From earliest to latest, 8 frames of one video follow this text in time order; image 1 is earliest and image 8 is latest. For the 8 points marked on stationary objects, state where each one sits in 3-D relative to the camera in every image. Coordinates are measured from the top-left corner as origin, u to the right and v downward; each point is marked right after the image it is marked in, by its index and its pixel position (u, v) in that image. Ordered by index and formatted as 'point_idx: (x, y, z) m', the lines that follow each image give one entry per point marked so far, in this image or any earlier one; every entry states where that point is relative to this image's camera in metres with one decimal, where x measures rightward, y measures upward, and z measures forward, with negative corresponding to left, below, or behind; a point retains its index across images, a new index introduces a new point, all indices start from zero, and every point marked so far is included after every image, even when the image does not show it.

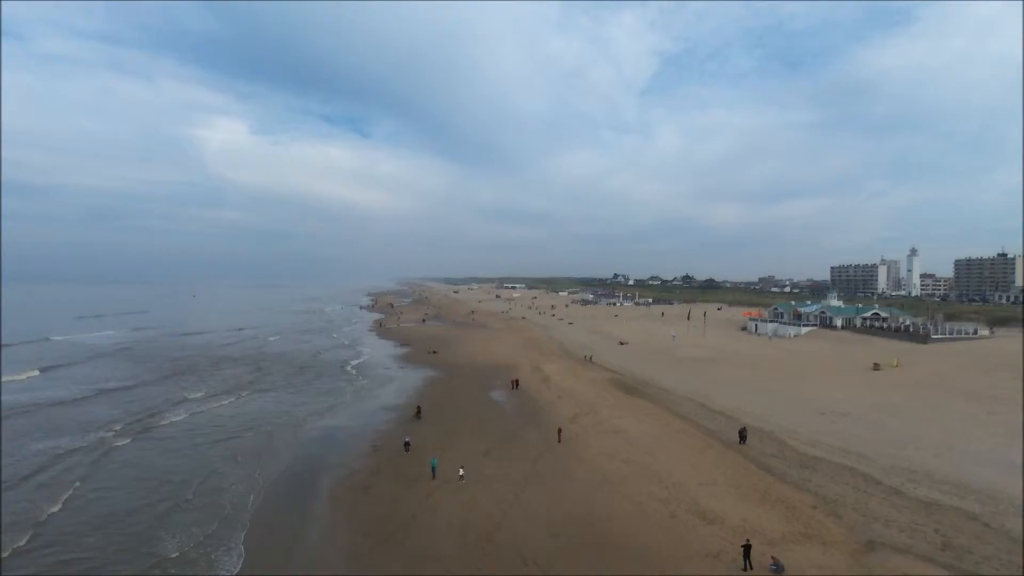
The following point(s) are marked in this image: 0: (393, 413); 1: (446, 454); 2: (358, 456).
0: (-4.2, -4.5, +19.8) m
1: (-1.8, -4.6, +15.4) m
2: (-4.4, -4.8, +16.0) m
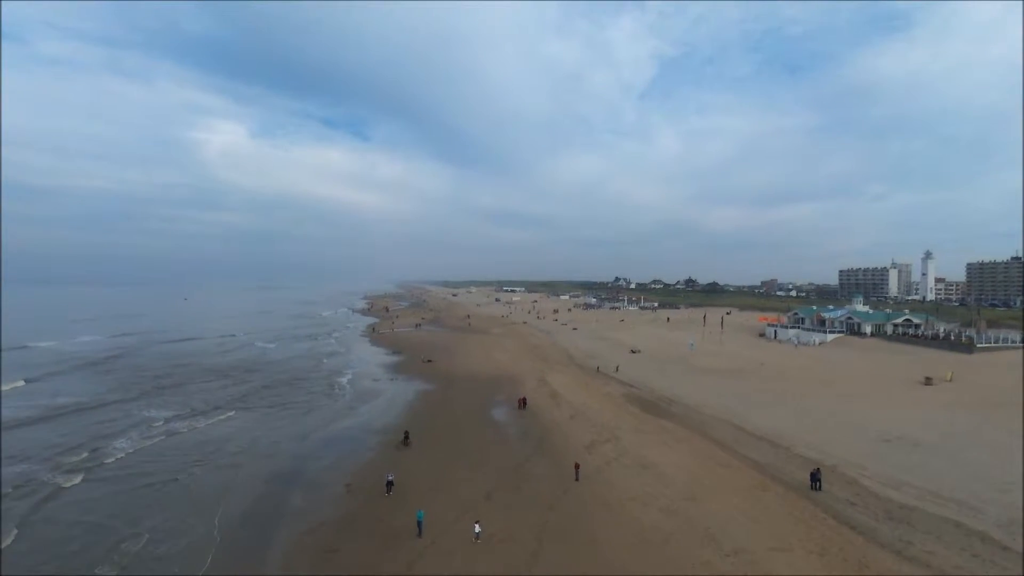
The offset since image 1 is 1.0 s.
0: (-4.0, -4.6, +16.9) m
1: (-1.6, -4.6, +12.6) m
2: (-4.2, -4.8, +13.1) m
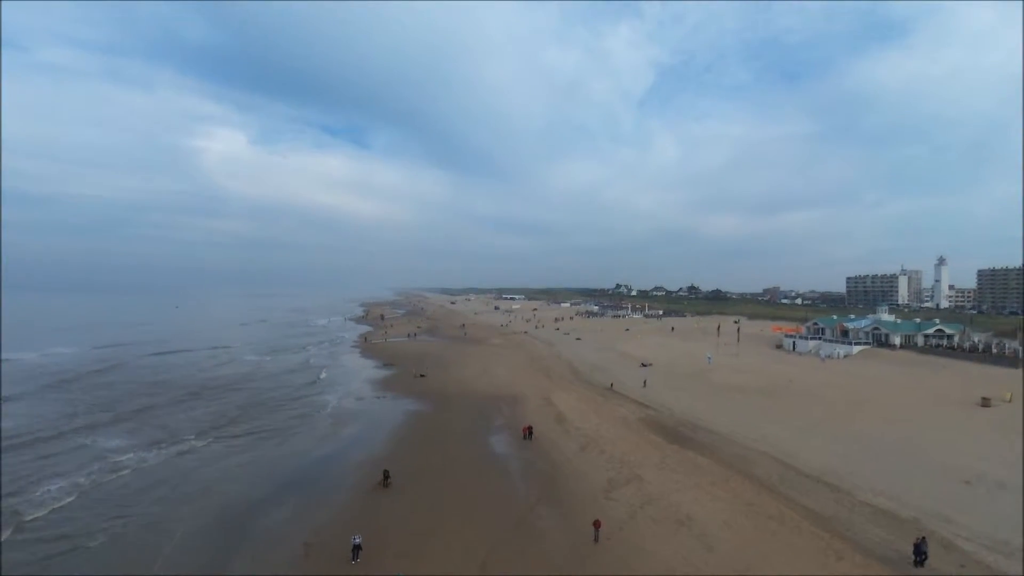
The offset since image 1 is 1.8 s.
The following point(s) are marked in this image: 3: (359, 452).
0: (-4.0, -4.8, +14.3) m
1: (-1.6, -4.8, +10.0) m
2: (-4.2, -5.0, +10.4) m
3: (-4.6, -5.0, +16.8) m
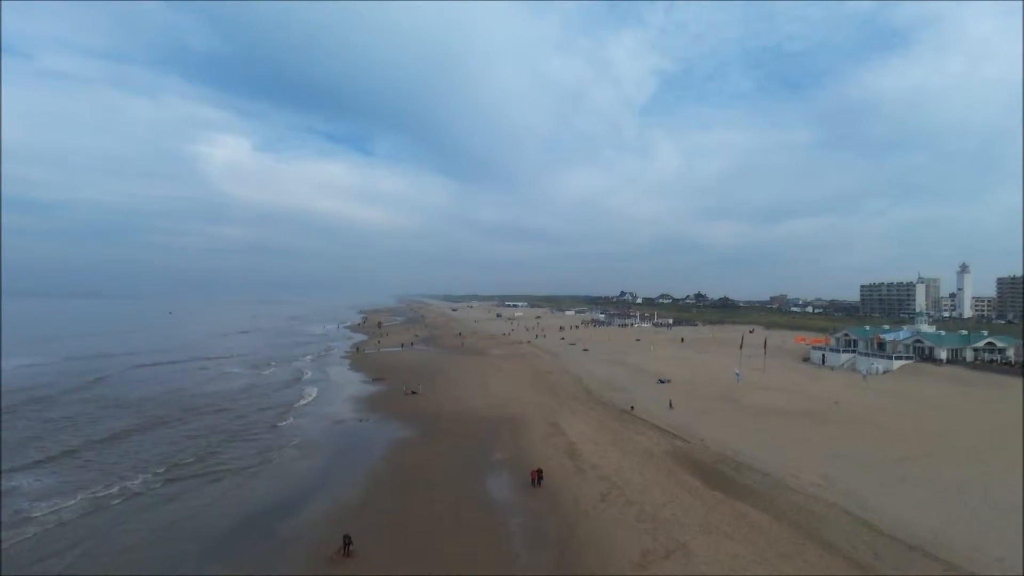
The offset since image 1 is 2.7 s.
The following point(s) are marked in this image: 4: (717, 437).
0: (-4.0, -4.9, +11.2) m
1: (-1.6, -4.9, +6.8) m
2: (-4.2, -5.1, +7.3) m
3: (-4.5, -5.2, +13.6) m
4: (+6.3, -4.6, +17.2) m
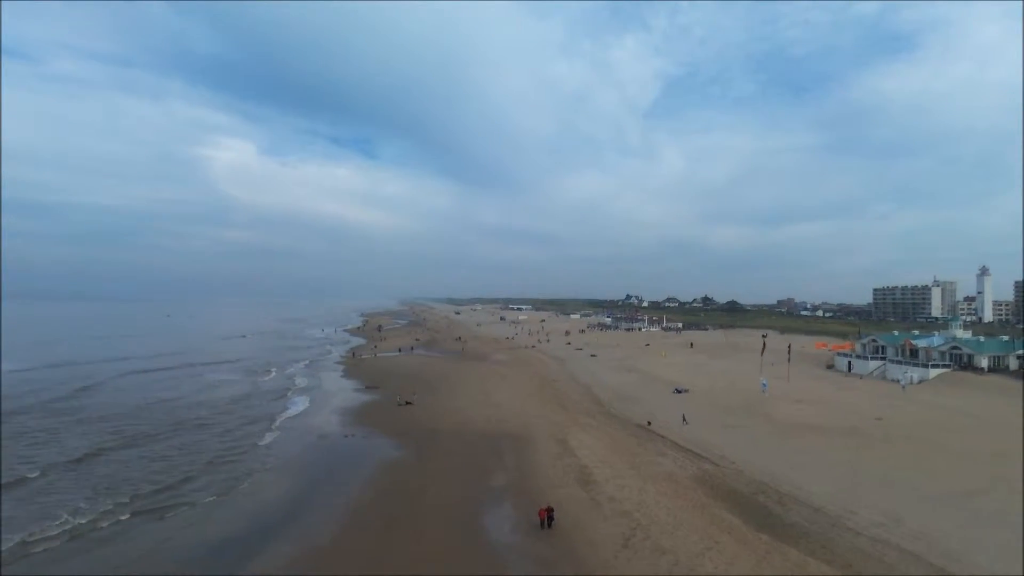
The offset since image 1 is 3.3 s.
0: (-3.9, -4.9, +9.1) m
1: (-1.6, -4.8, +4.7) m
2: (-4.1, -5.0, +5.2) m
3: (-4.4, -5.2, +11.5) m
4: (+6.4, -4.6, +15.1) m
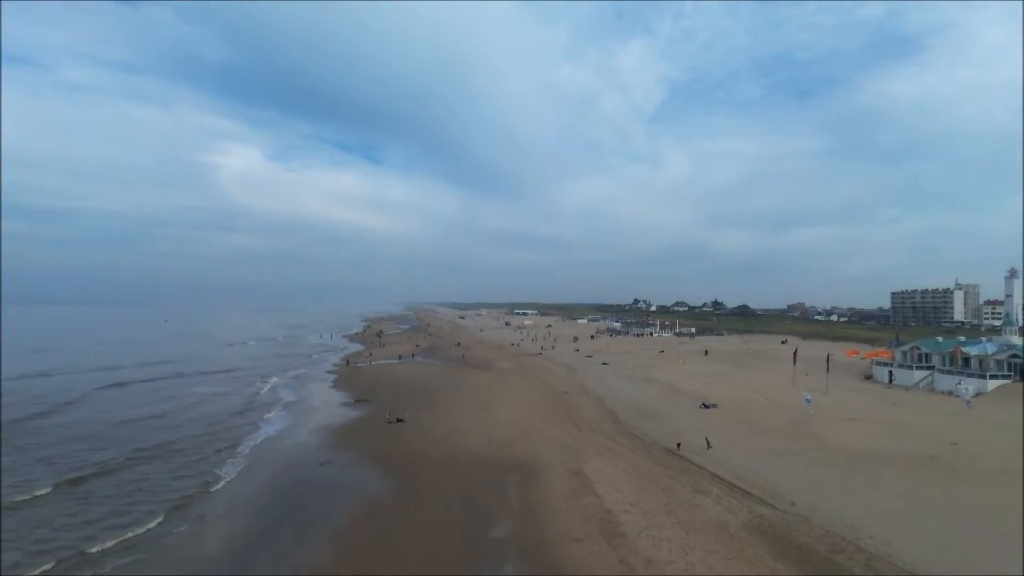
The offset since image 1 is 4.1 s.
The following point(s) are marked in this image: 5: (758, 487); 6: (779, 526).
0: (-3.8, -4.8, +6.3) m
1: (-1.5, -4.7, +1.9) m
2: (-4.1, -4.9, +2.4) m
3: (-4.4, -5.1, +8.8) m
4: (+6.5, -4.5, +12.2) m
5: (+5.7, -4.6, +13.1) m
6: (+5.2, -4.5, +10.8) m
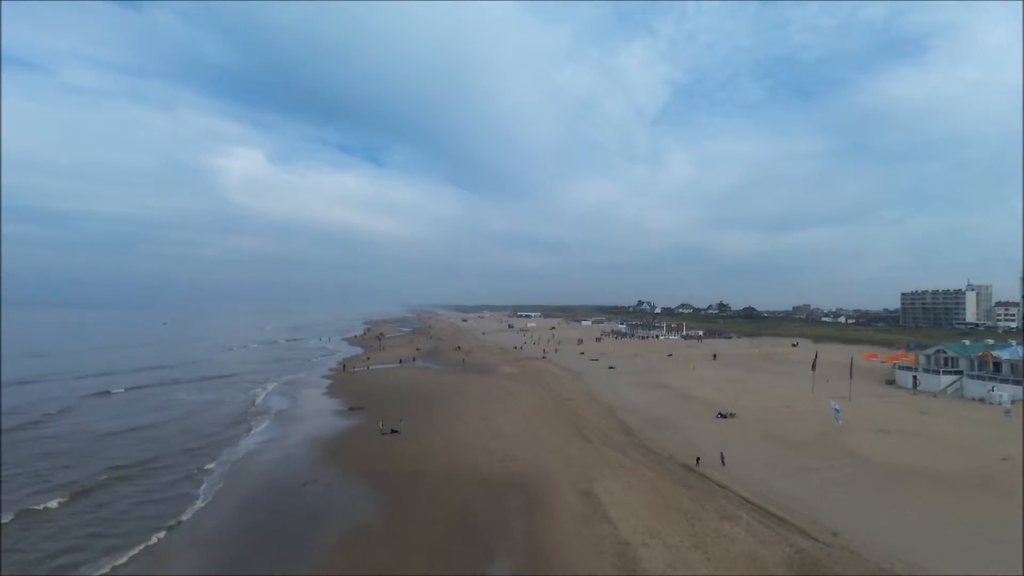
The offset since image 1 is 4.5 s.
0: (-3.8, -4.8, +4.8) m
1: (-1.5, -4.7, +0.4) m
2: (-4.1, -4.9, +1.0) m
3: (-4.3, -5.1, +7.3) m
4: (+6.5, -4.5, +10.7) m
5: (+5.8, -4.6, +11.6) m
6: (+5.2, -4.5, +9.3) m
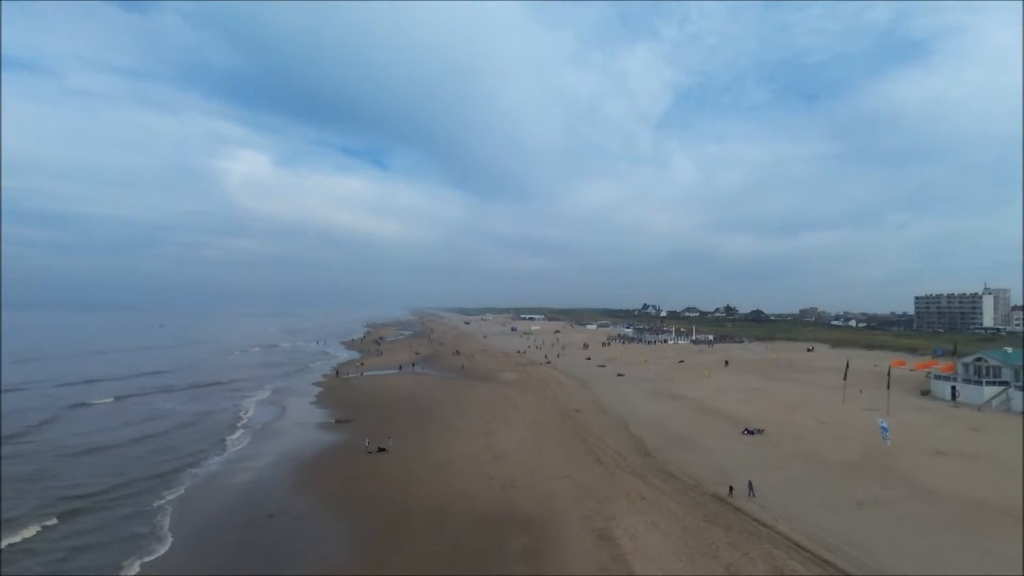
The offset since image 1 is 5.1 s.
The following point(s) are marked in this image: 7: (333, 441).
0: (-3.8, -4.8, +2.8) m
1: (-1.6, -4.6, -1.6) m
2: (-4.1, -4.9, -1.1) m
3: (-4.3, -5.1, +5.3) m
4: (+6.6, -4.5, +8.6) m
5: (+5.8, -4.6, +9.5) m
6: (+5.2, -4.5, +7.2) m
7: (-6.1, -5.2, +18.9) m
